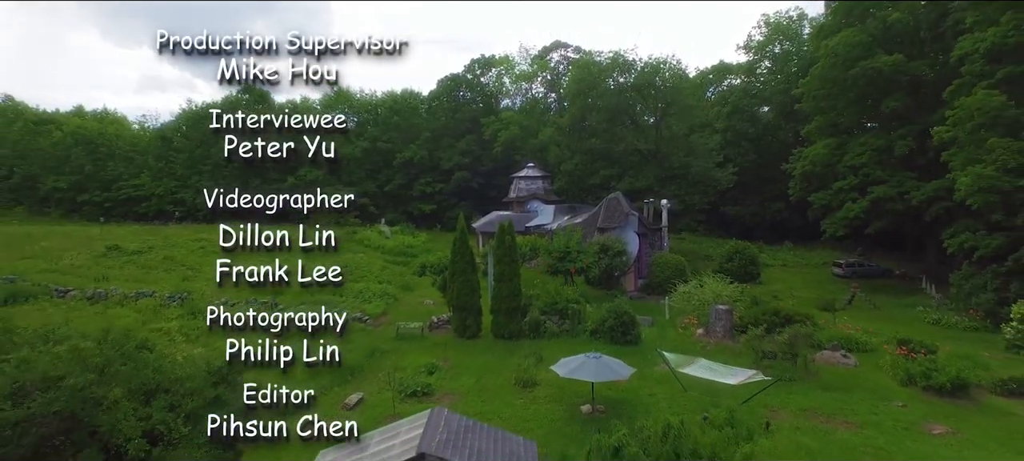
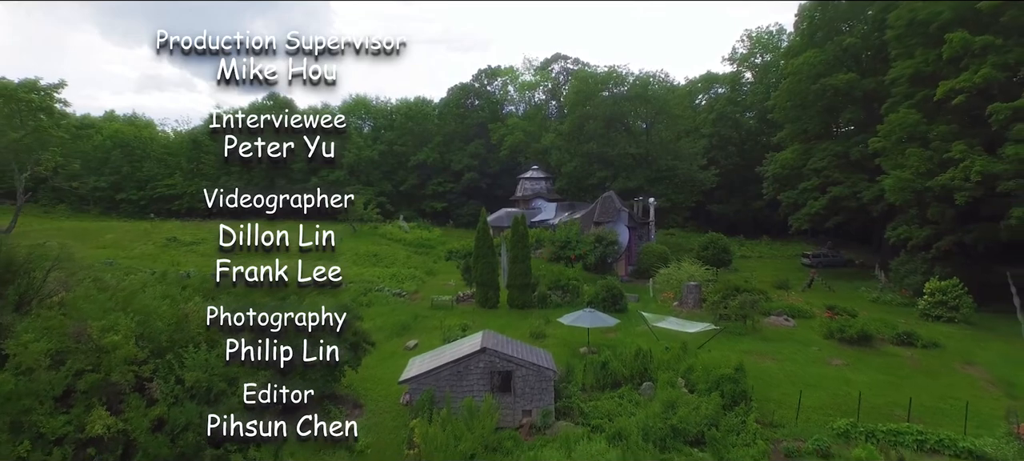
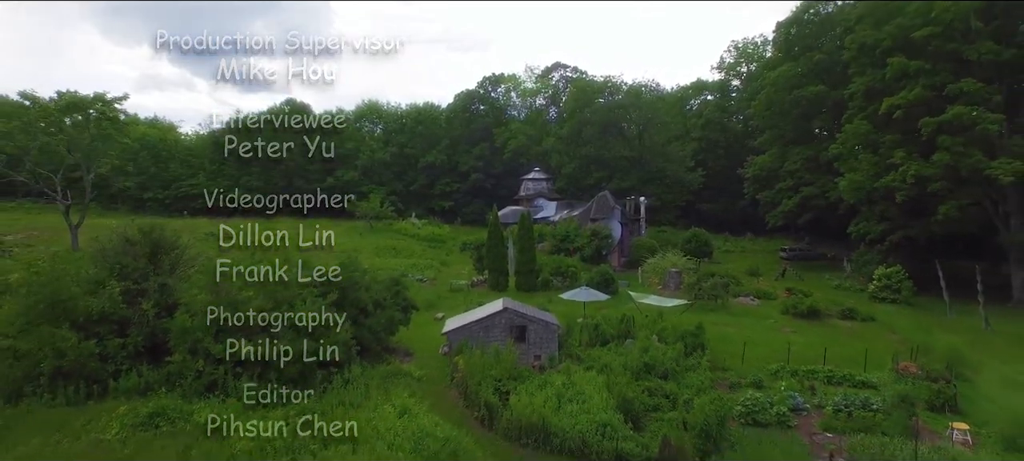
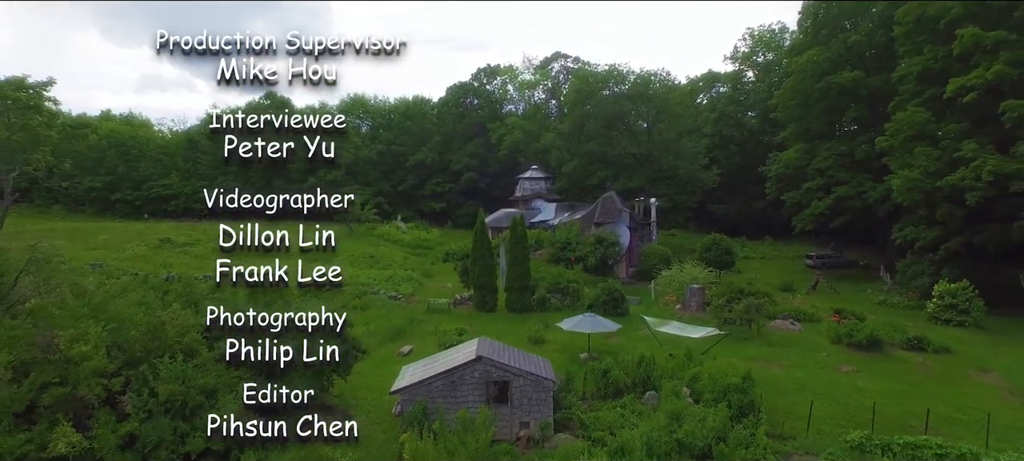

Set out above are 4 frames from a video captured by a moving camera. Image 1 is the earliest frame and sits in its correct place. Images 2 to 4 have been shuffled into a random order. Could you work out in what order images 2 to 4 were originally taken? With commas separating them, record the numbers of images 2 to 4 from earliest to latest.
4, 2, 3
